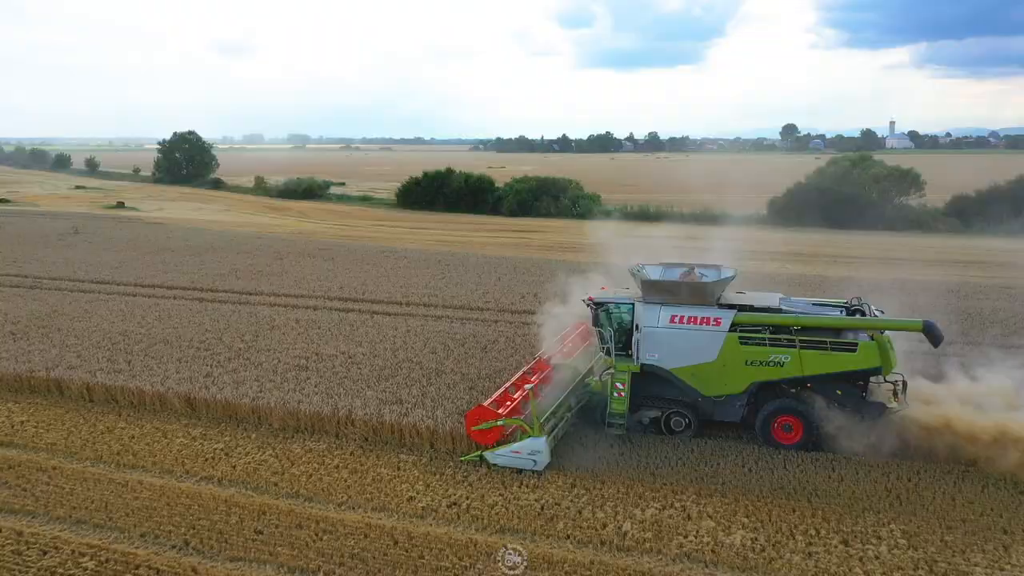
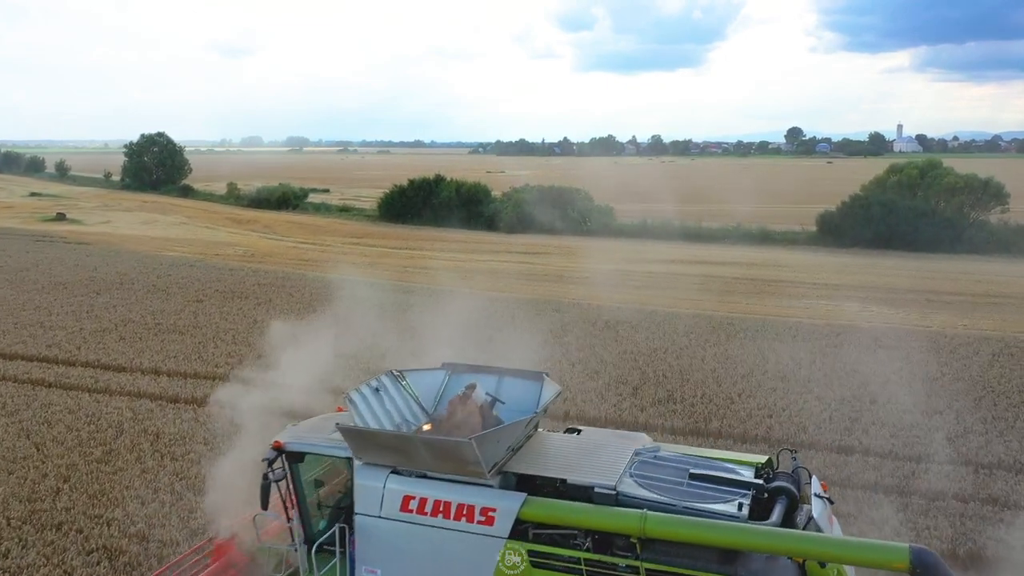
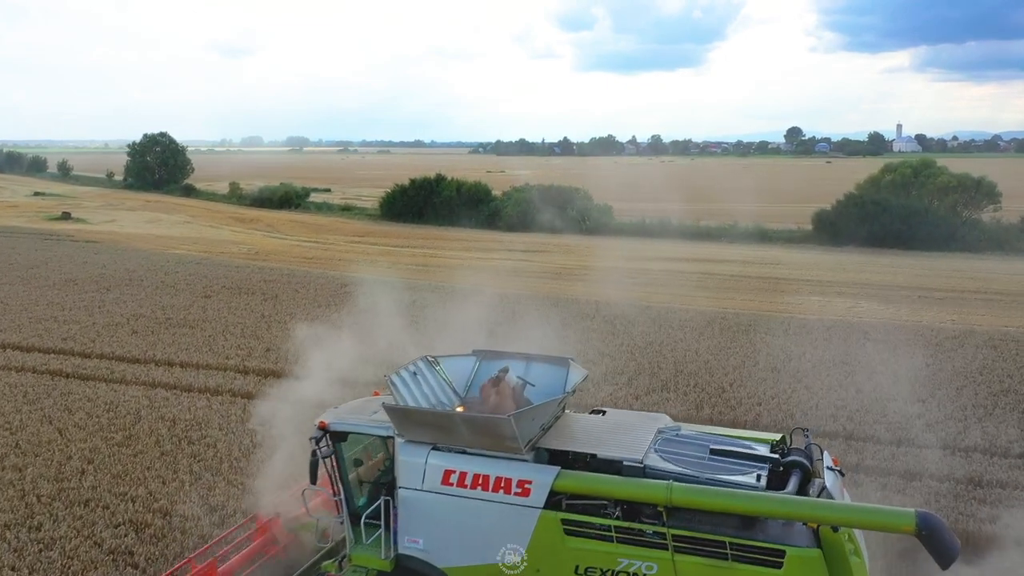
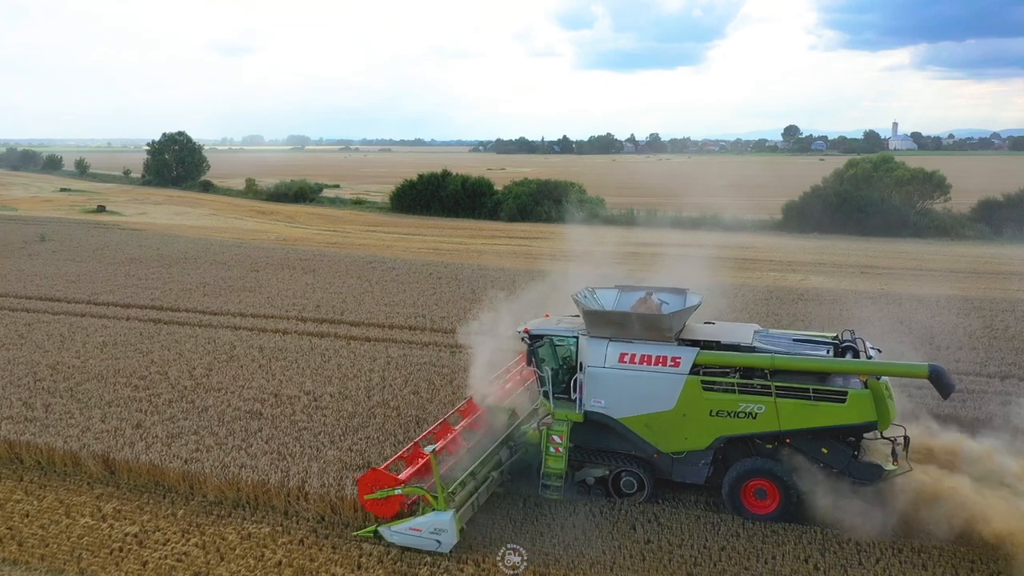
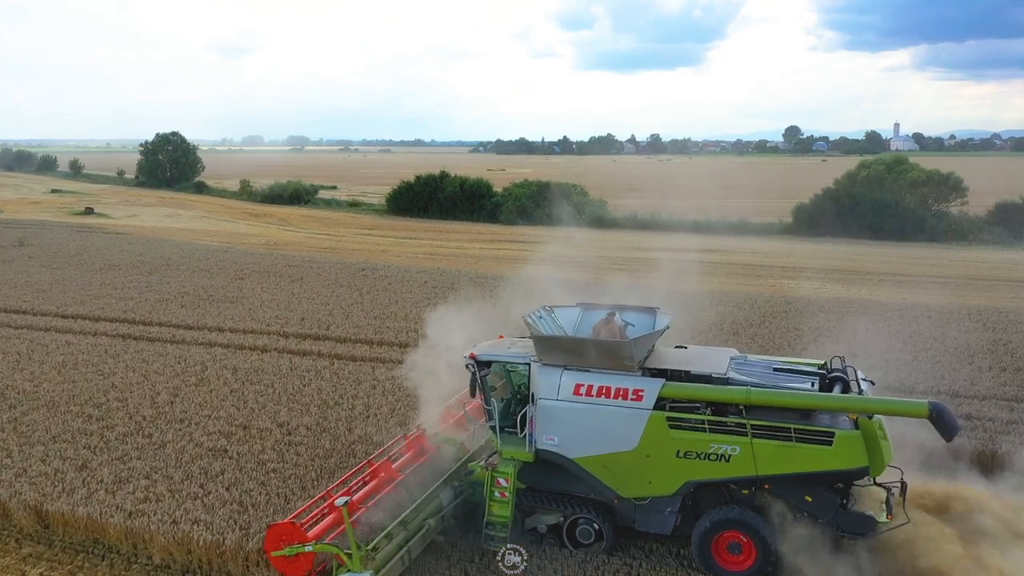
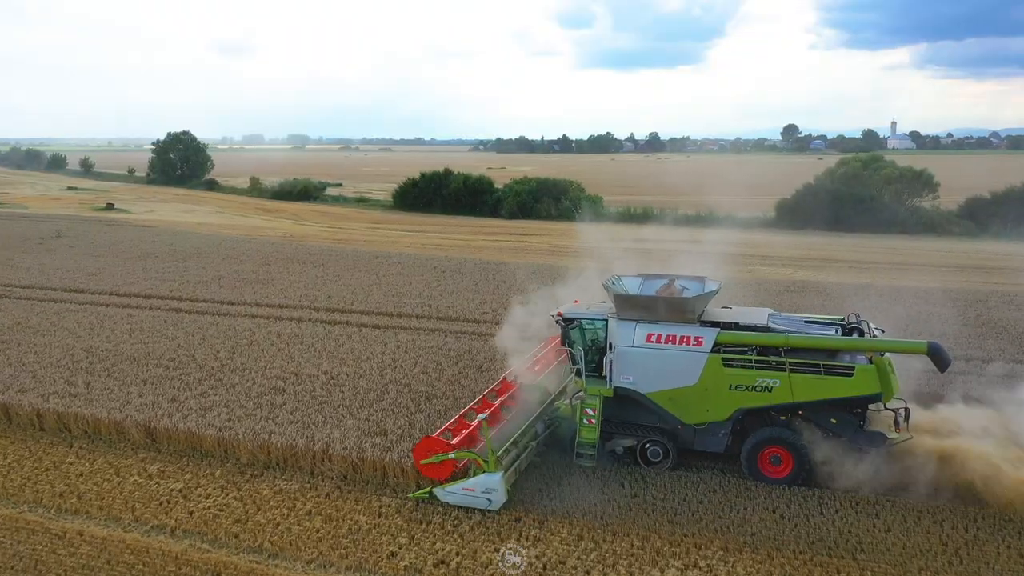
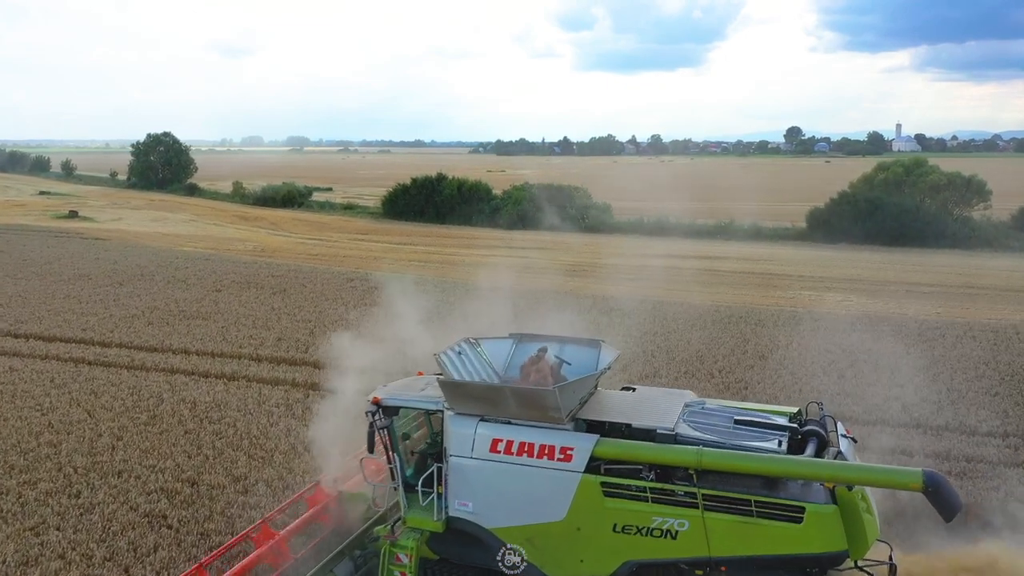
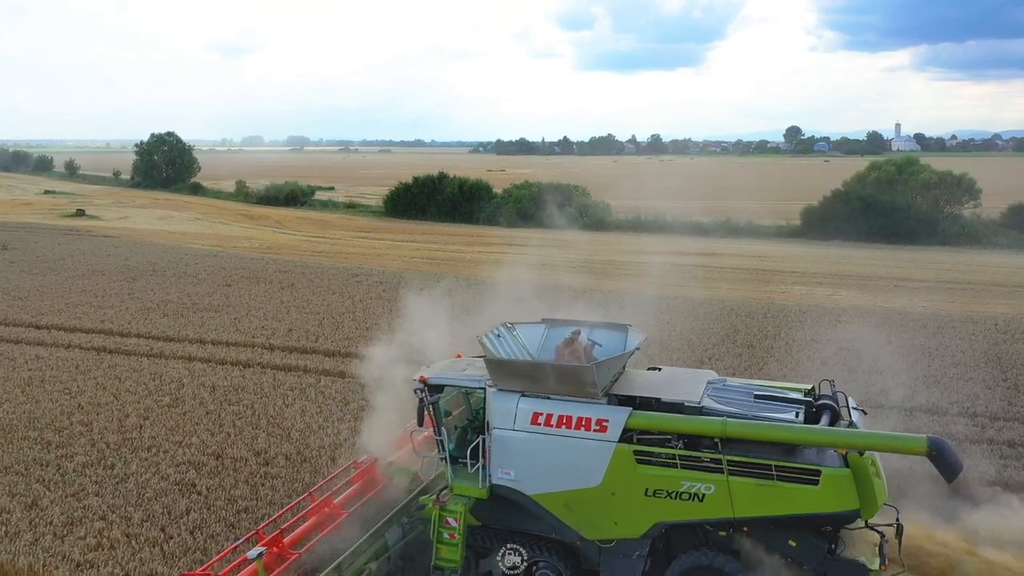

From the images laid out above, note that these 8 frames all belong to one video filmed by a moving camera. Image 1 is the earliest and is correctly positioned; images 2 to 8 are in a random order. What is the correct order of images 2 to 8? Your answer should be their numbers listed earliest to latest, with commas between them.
6, 4, 5, 8, 7, 3, 2
